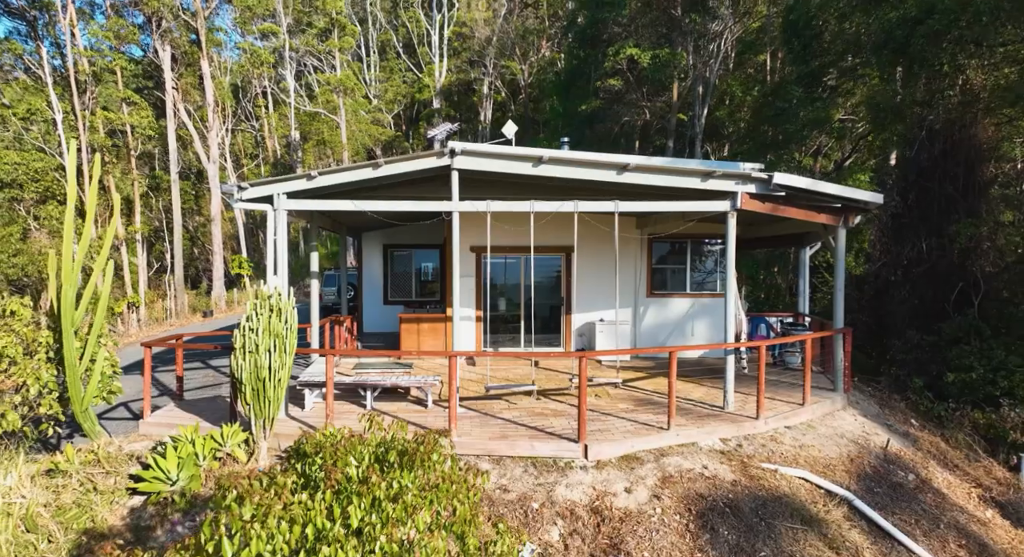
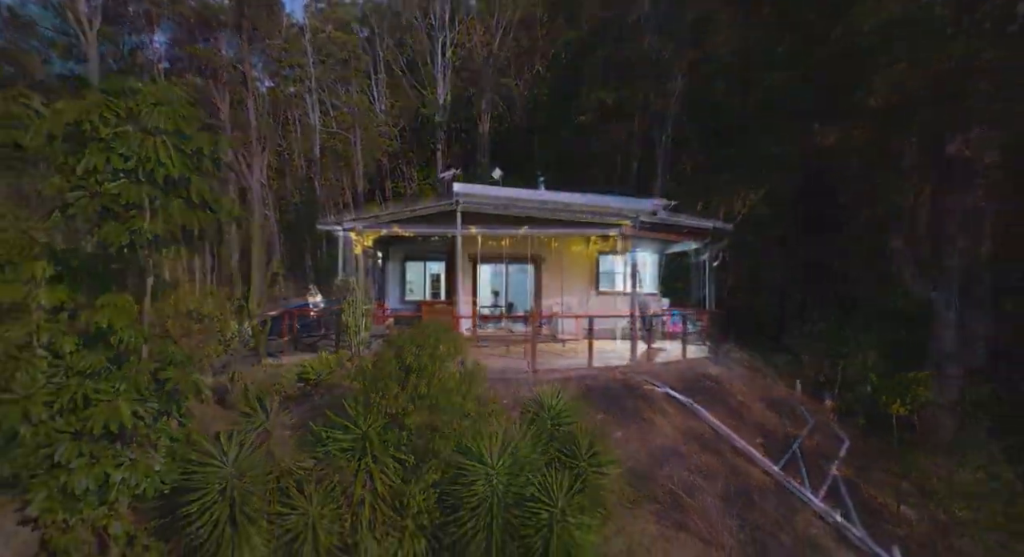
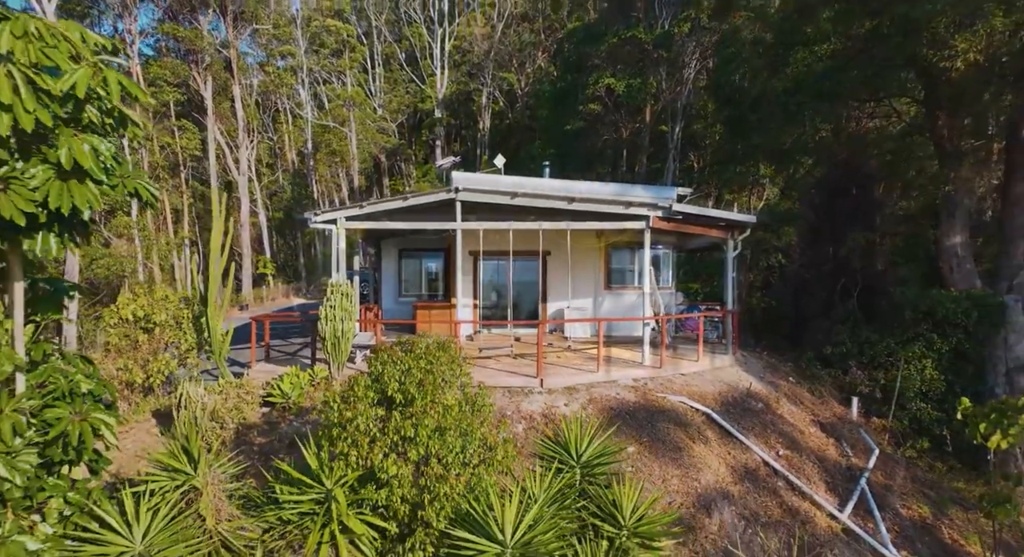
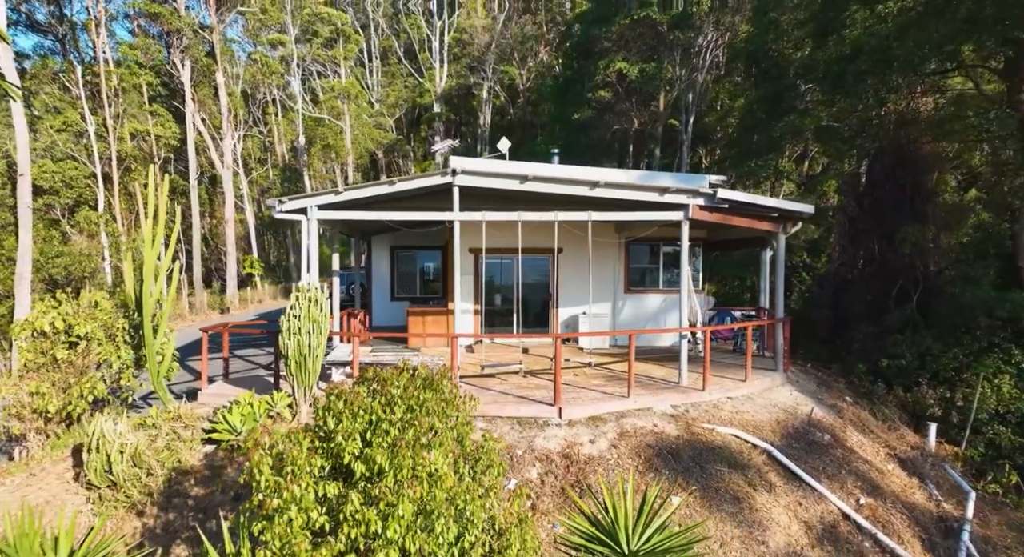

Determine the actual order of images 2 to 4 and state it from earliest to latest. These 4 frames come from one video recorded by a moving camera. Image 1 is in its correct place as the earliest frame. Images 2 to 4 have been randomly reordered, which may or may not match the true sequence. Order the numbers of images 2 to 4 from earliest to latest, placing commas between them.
4, 3, 2
